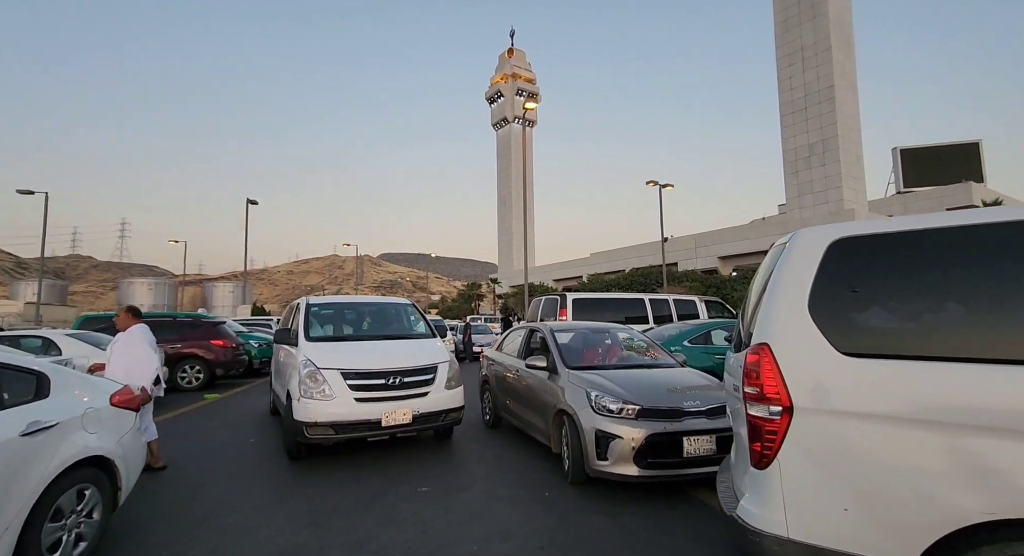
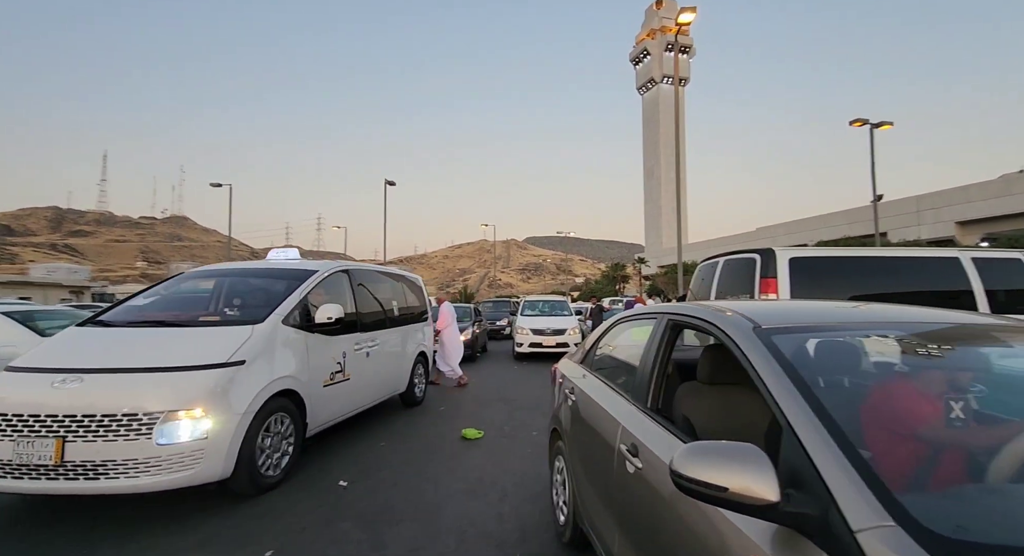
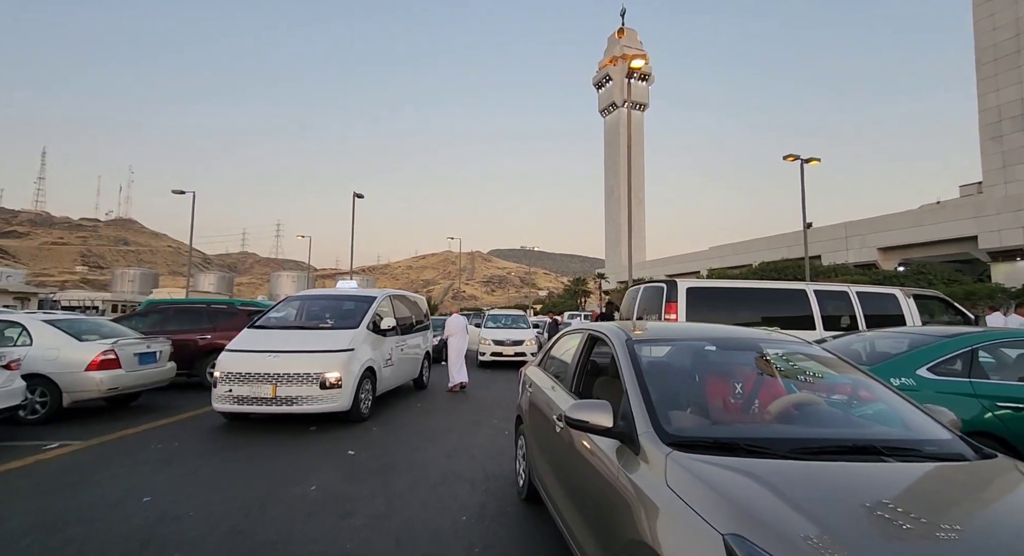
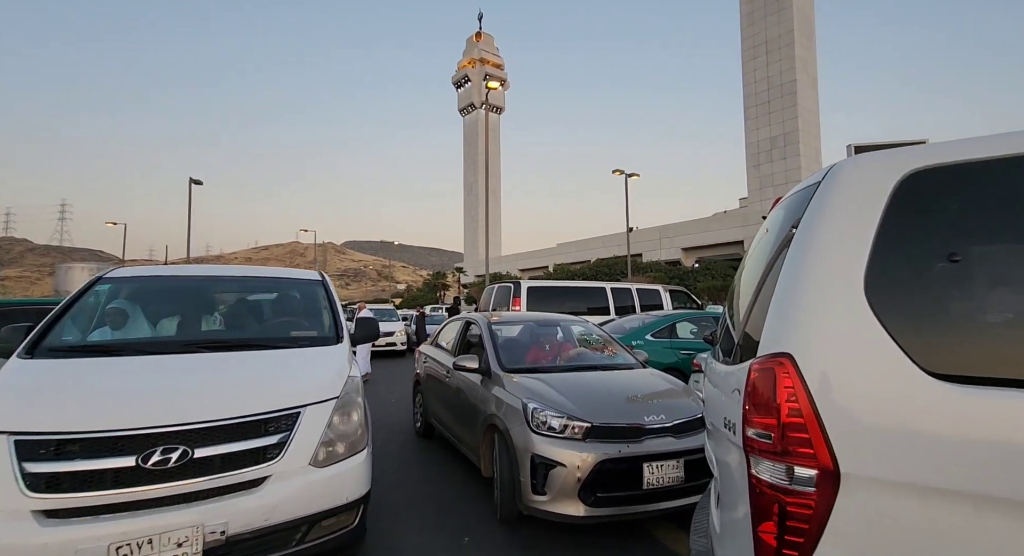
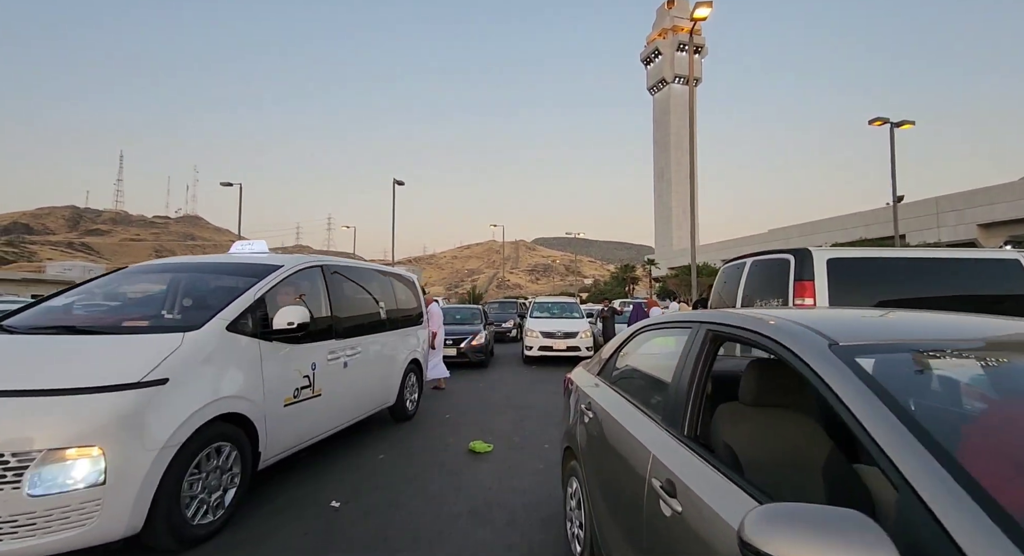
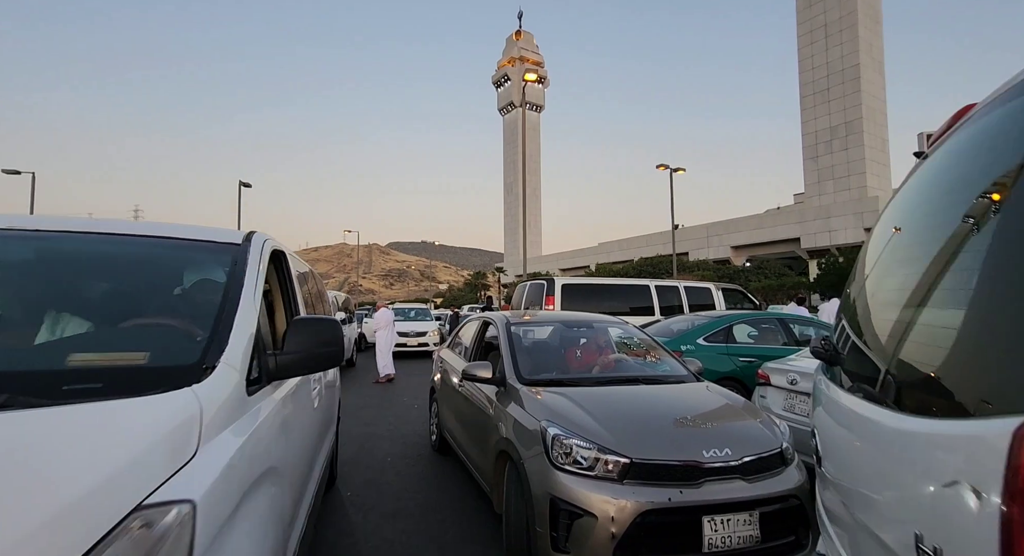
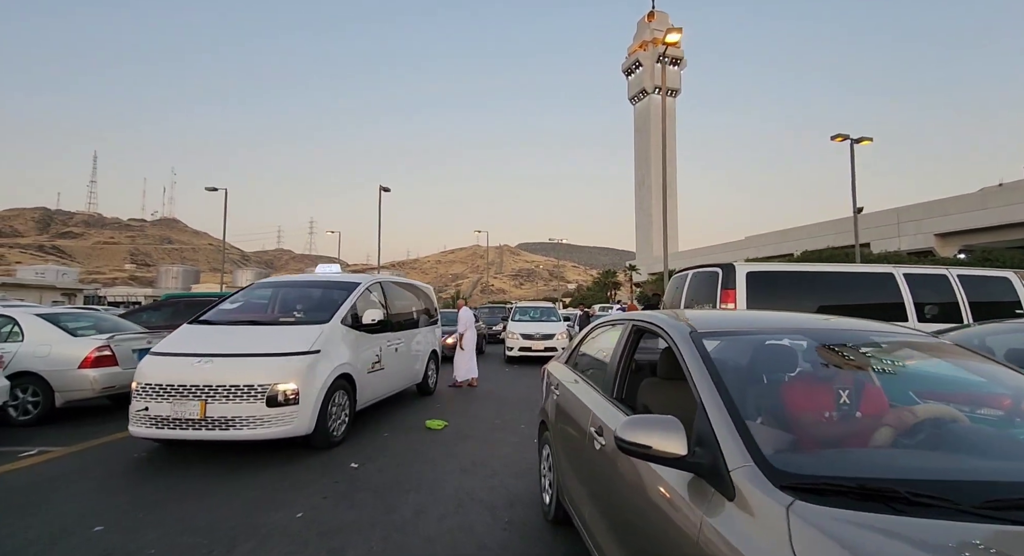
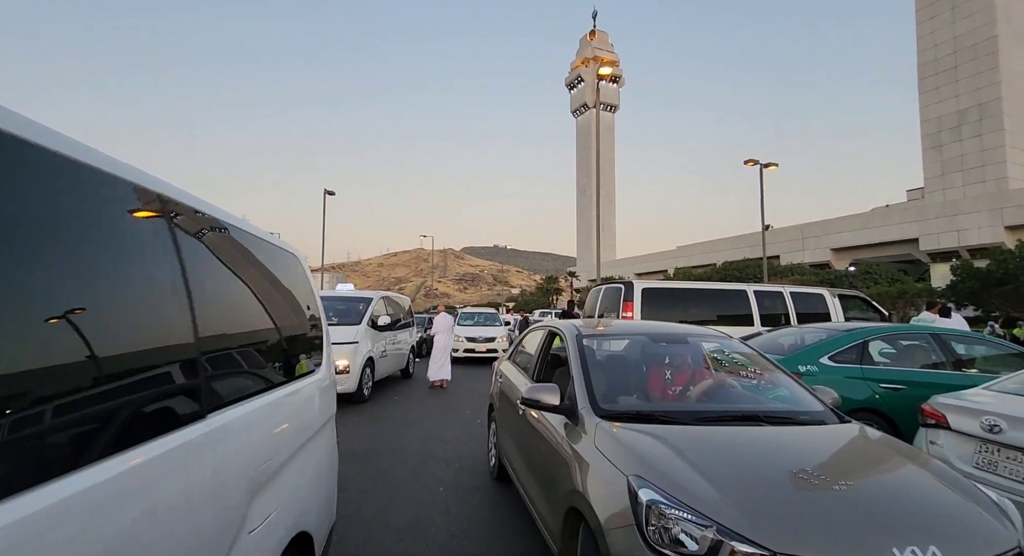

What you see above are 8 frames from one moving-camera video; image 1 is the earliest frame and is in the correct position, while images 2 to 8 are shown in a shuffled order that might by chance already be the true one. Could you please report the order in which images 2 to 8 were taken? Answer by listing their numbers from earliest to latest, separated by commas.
4, 6, 8, 3, 7, 2, 5
